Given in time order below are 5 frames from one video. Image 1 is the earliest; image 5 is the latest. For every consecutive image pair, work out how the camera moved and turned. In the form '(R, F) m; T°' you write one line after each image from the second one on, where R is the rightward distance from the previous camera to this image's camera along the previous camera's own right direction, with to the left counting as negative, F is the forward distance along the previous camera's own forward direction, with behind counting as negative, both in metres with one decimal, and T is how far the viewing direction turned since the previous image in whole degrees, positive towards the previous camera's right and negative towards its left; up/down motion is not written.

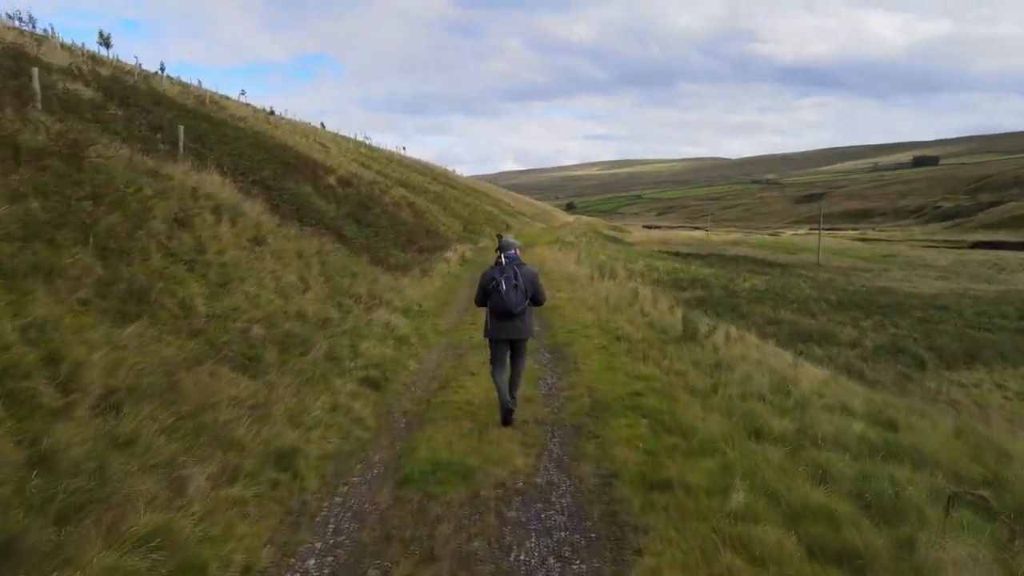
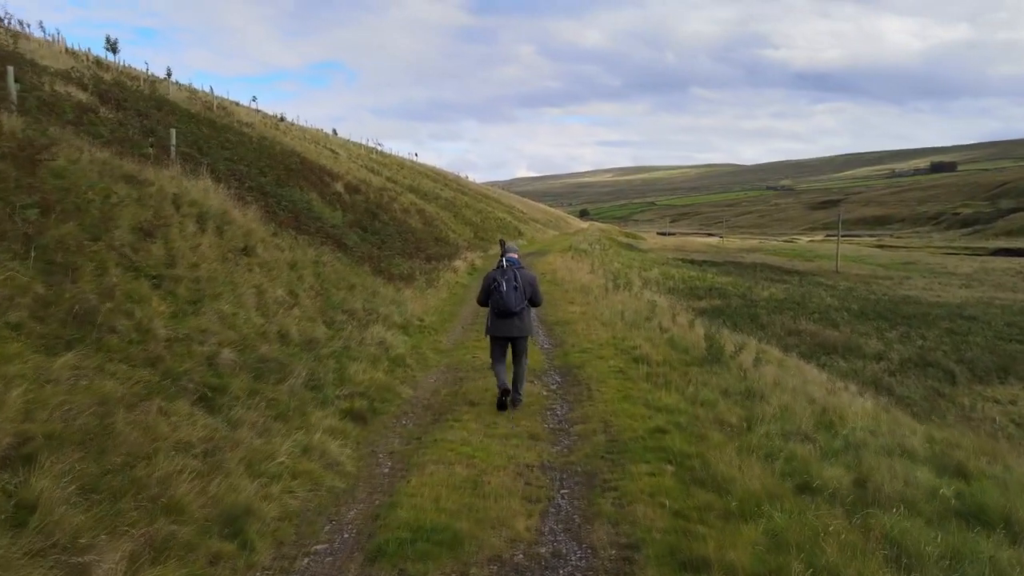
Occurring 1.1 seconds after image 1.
(+0.1, +1.2) m; -1°
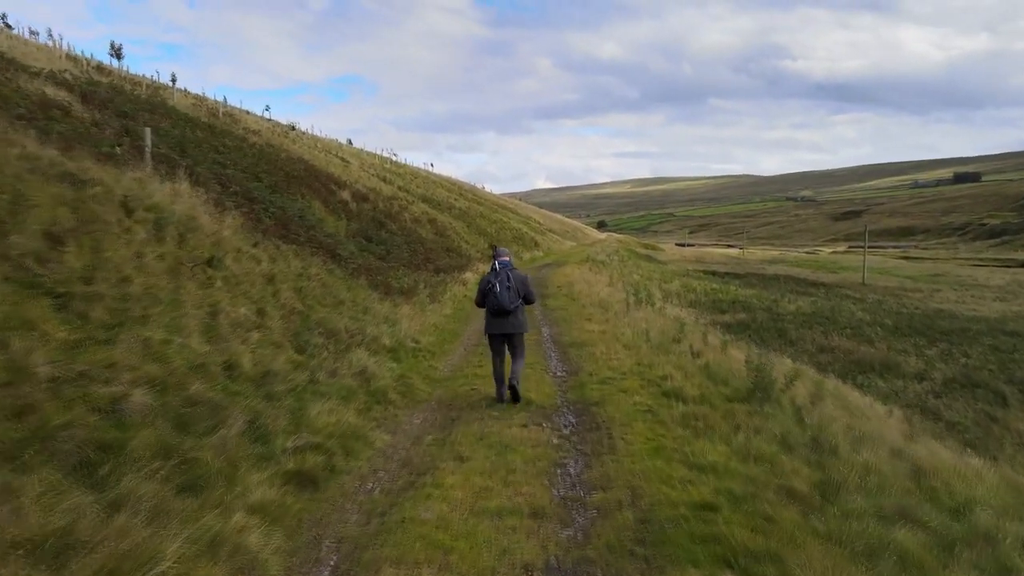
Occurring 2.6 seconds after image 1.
(+0.2, +2.0) m; -1°
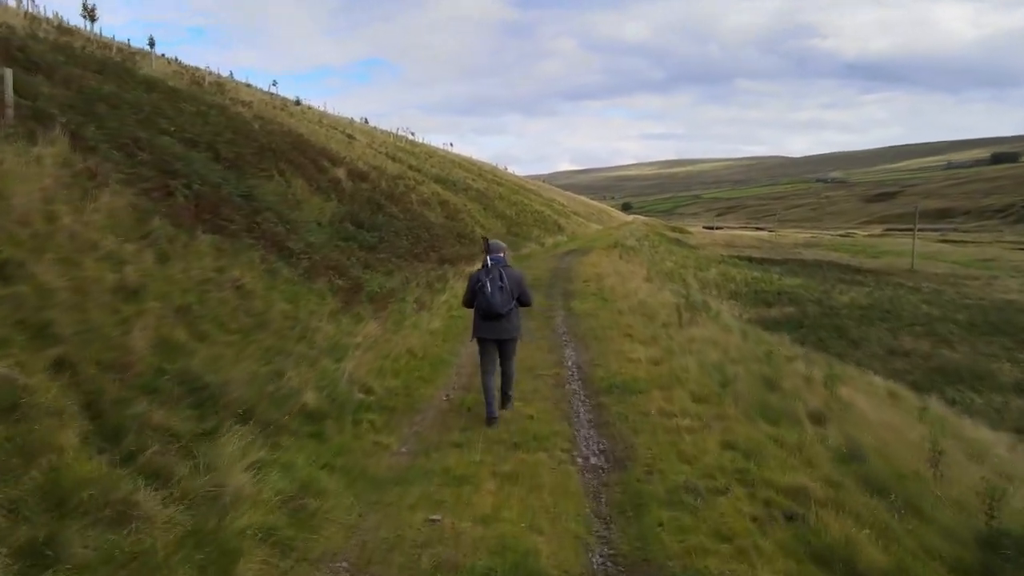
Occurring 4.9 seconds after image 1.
(+0.2, +5.2) m; -2°
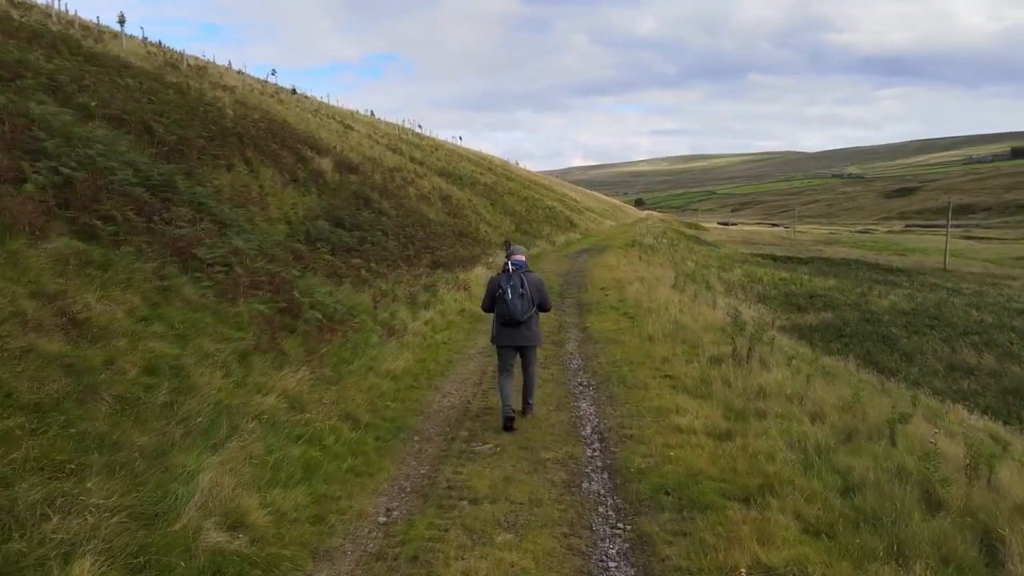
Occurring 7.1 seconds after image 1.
(+0.2, +3.9) m; -1°
